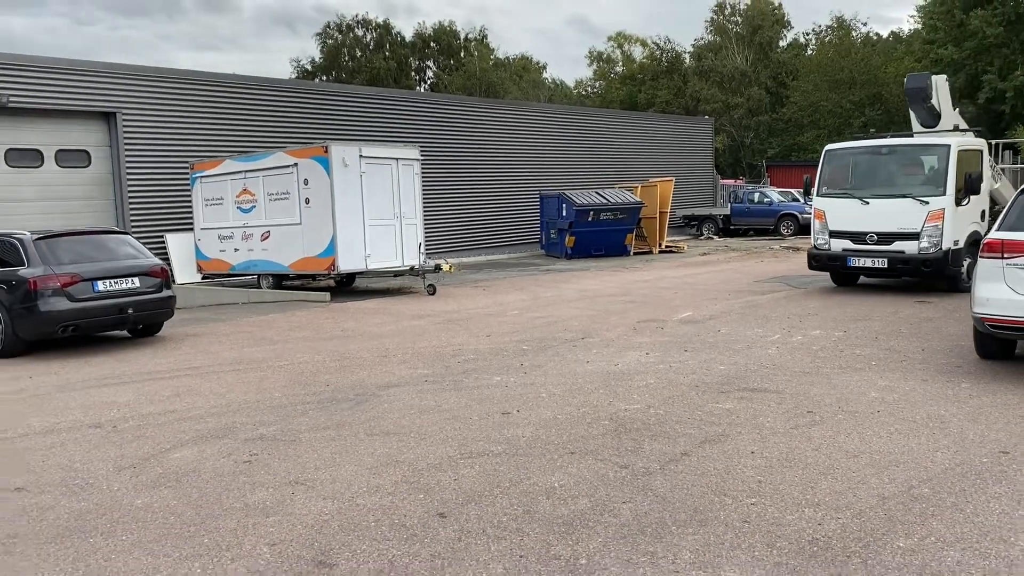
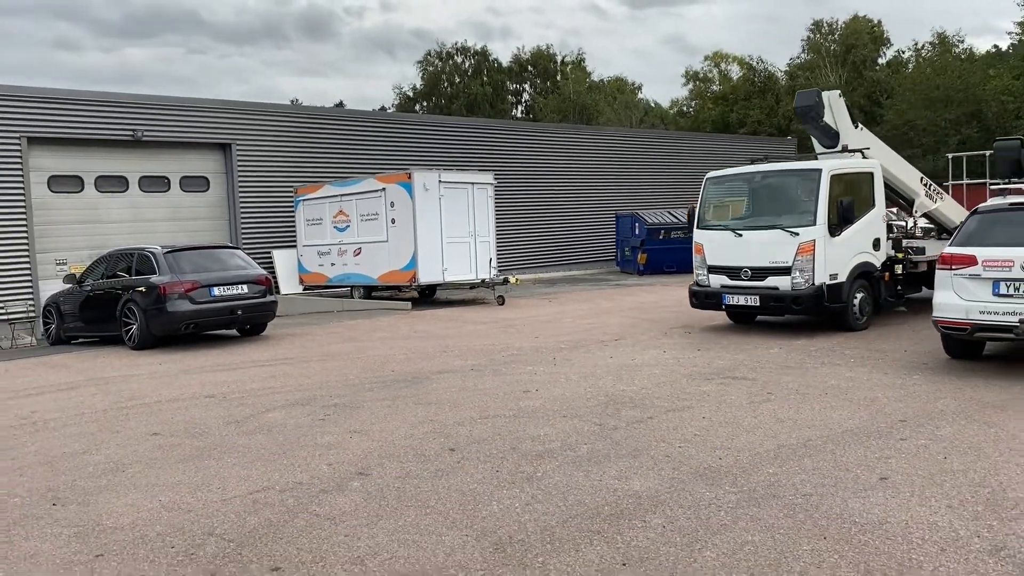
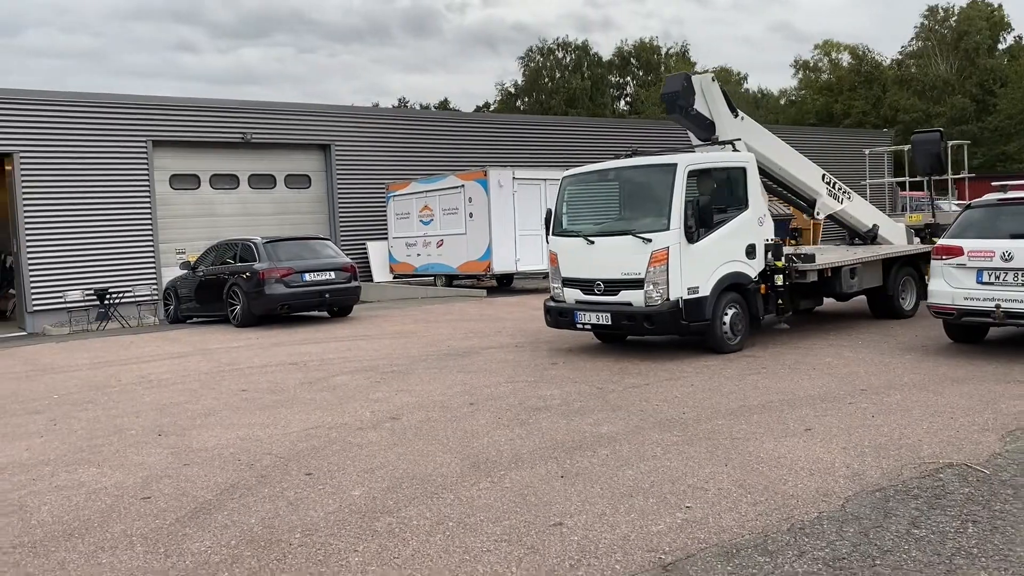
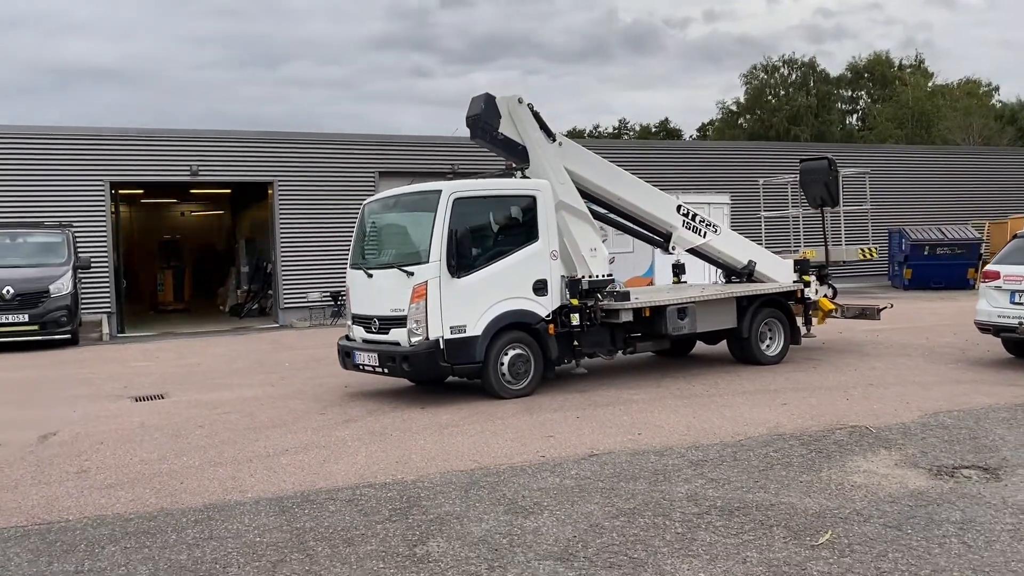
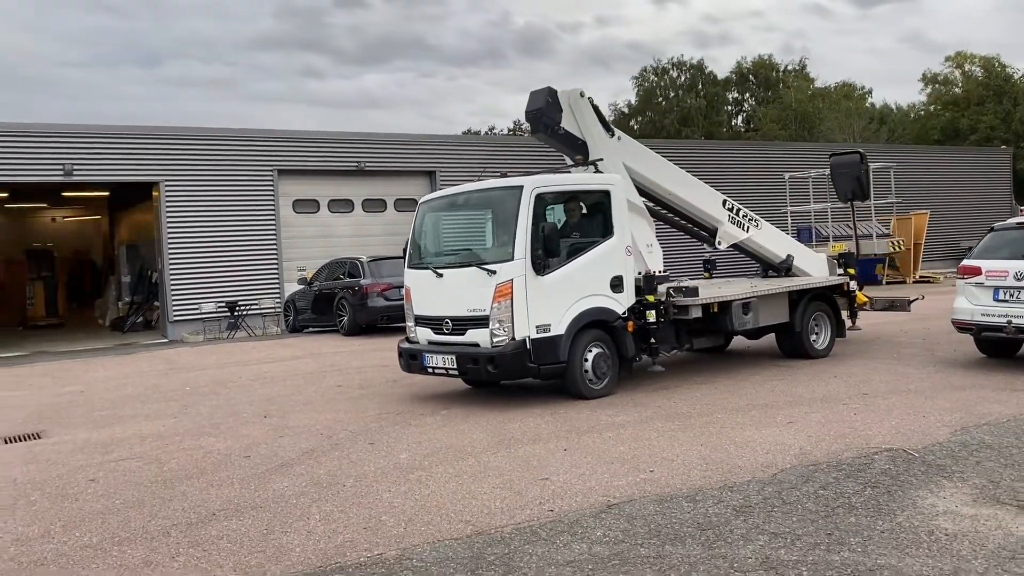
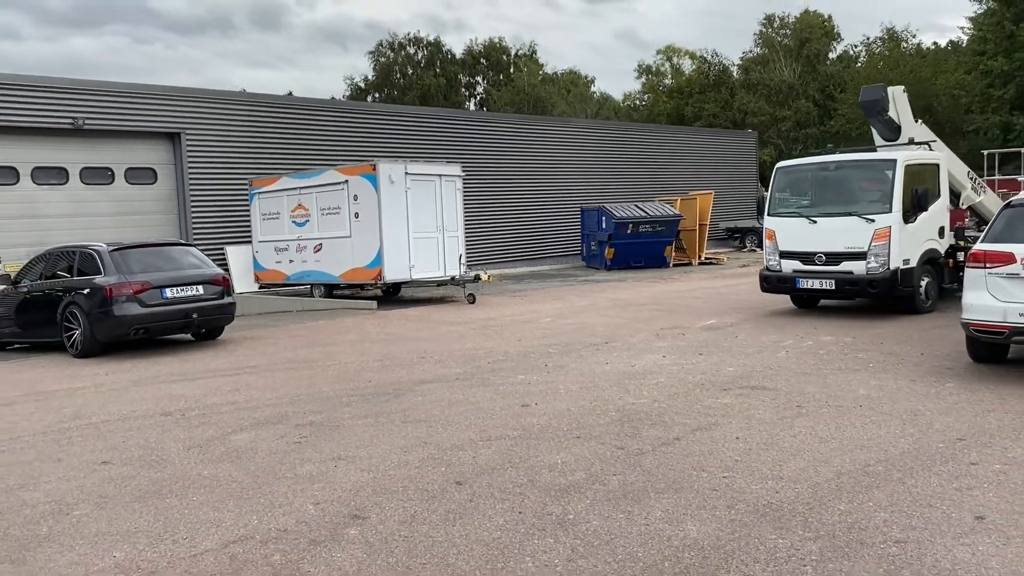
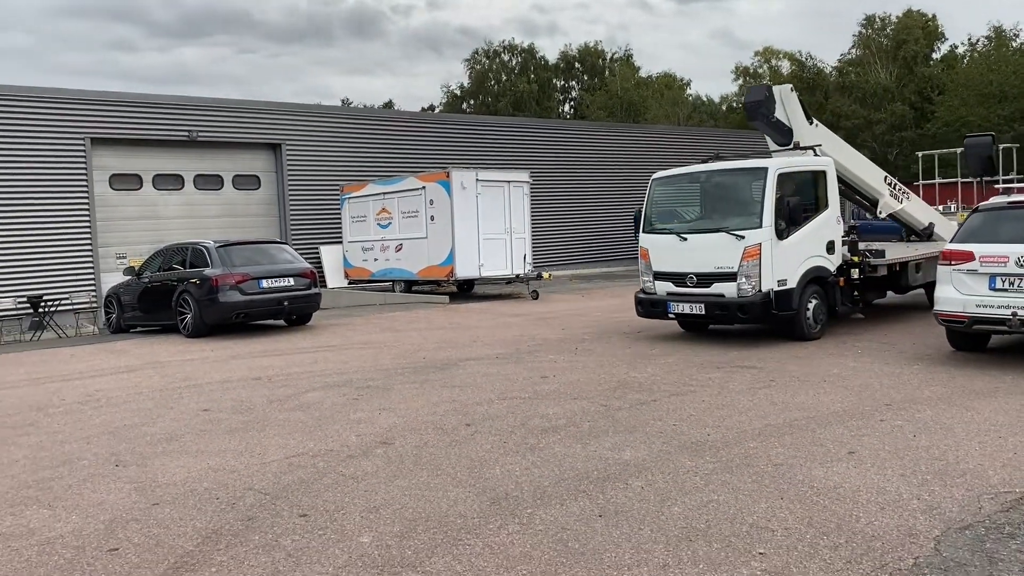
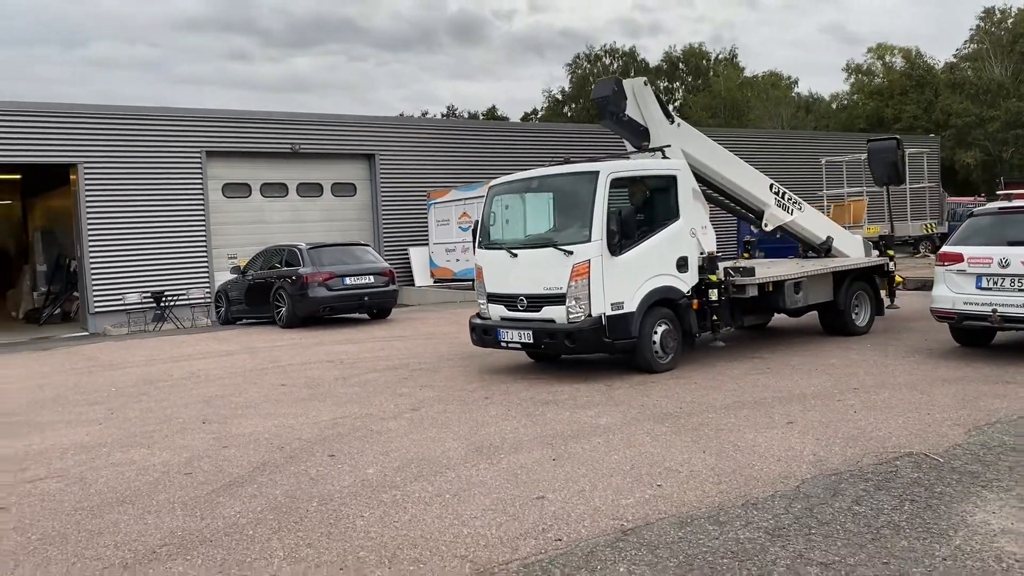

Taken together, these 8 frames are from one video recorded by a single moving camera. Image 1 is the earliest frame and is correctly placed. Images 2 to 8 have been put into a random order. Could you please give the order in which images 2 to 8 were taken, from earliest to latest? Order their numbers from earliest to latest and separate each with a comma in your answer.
6, 2, 7, 3, 8, 5, 4
